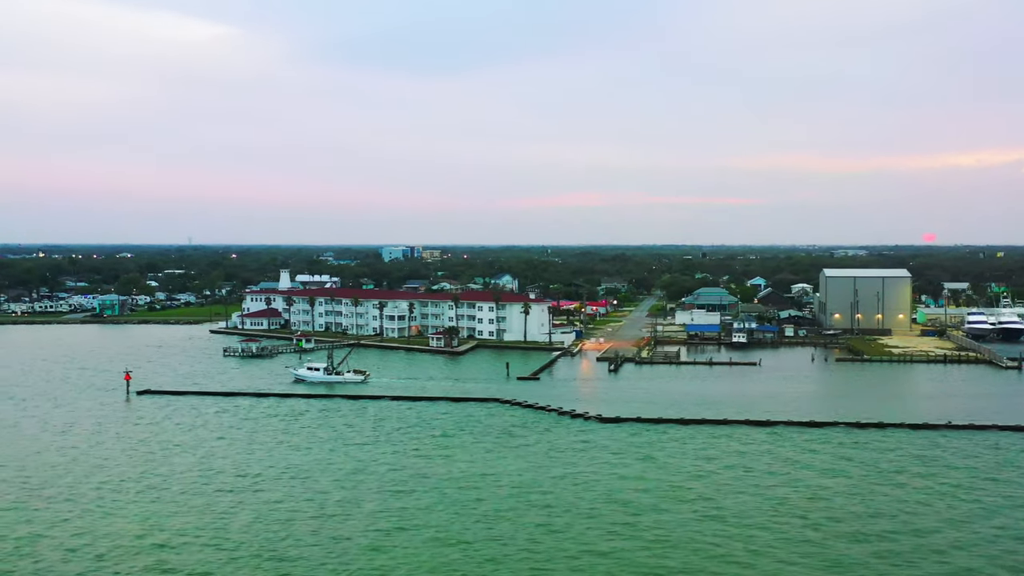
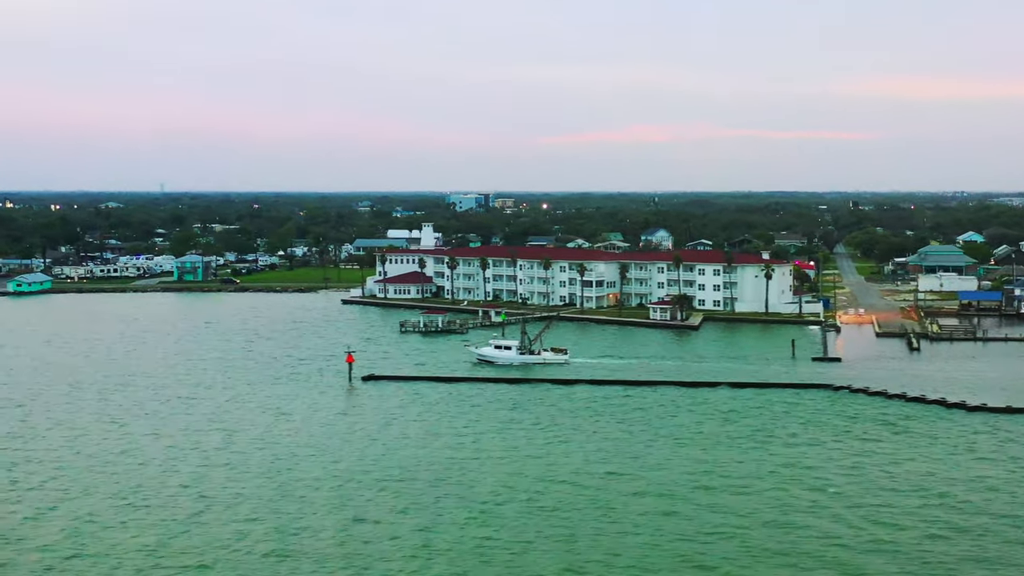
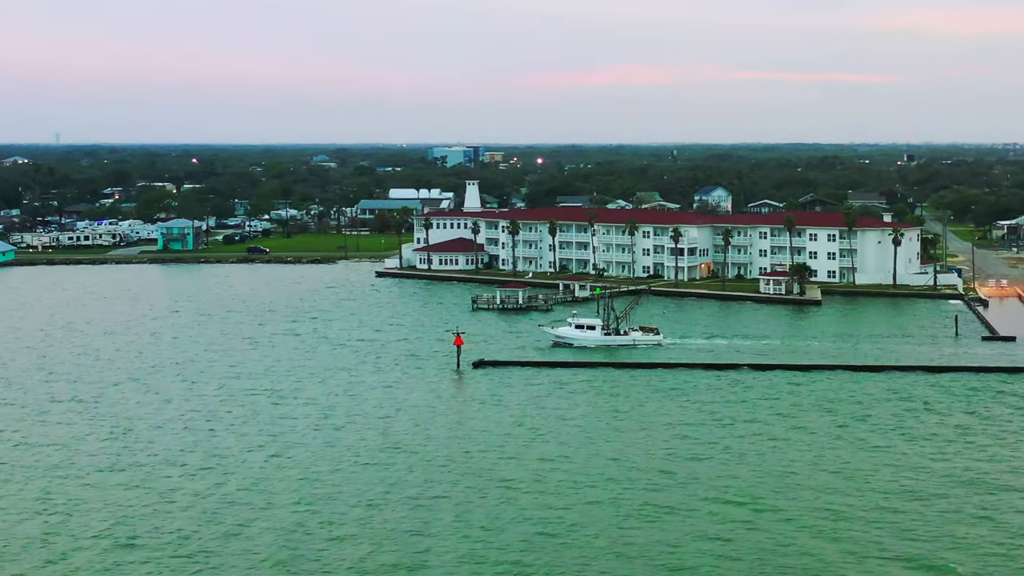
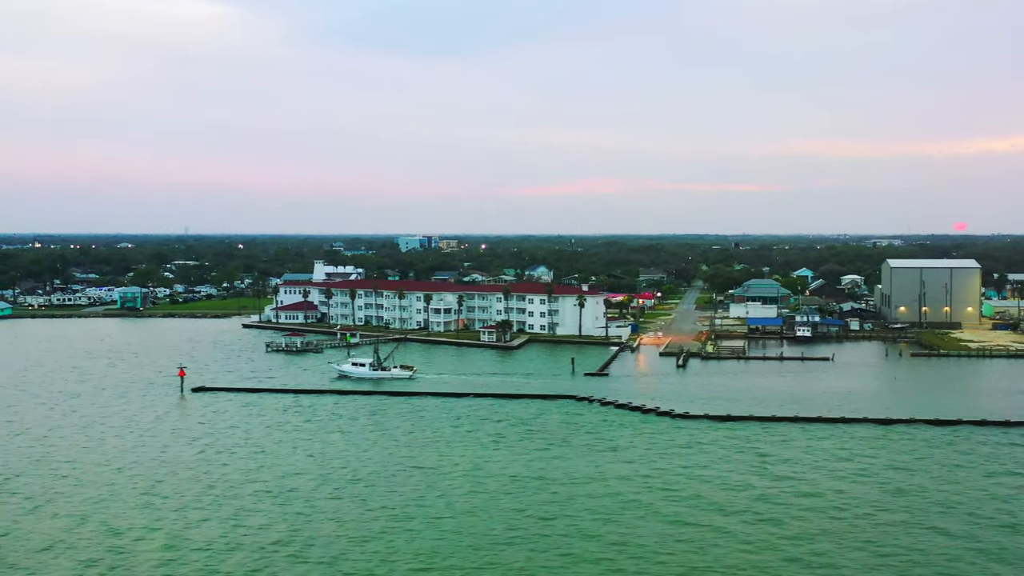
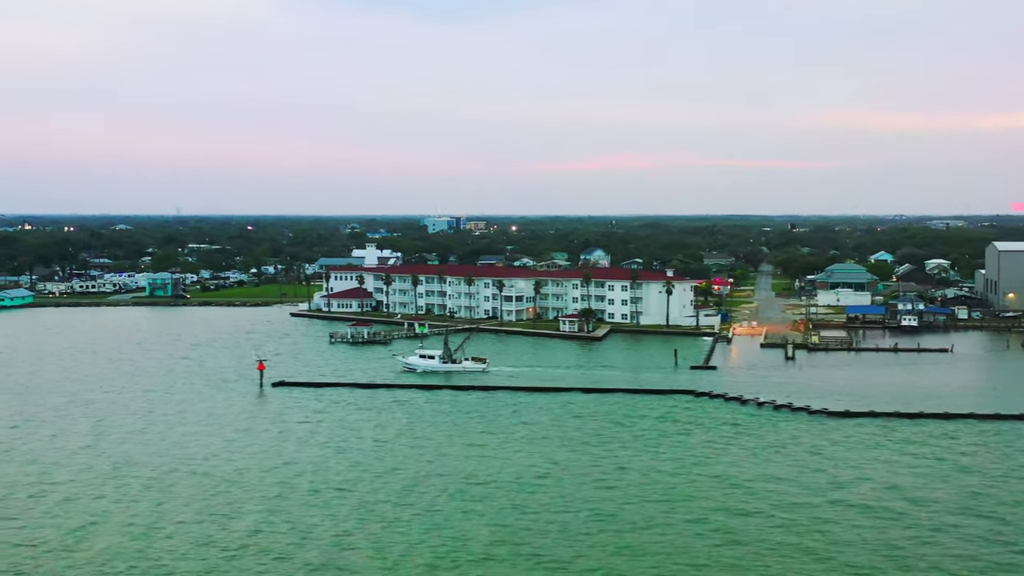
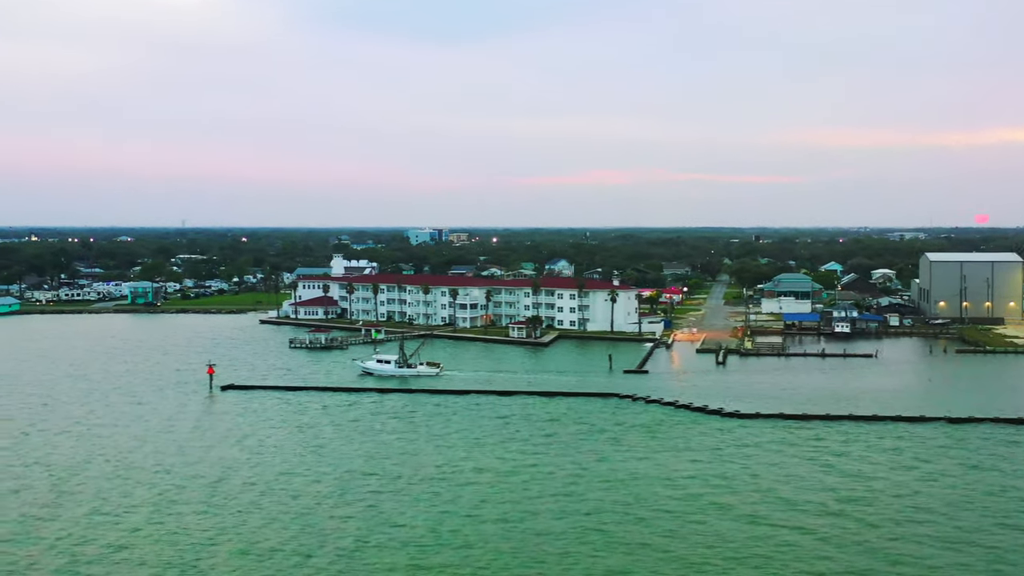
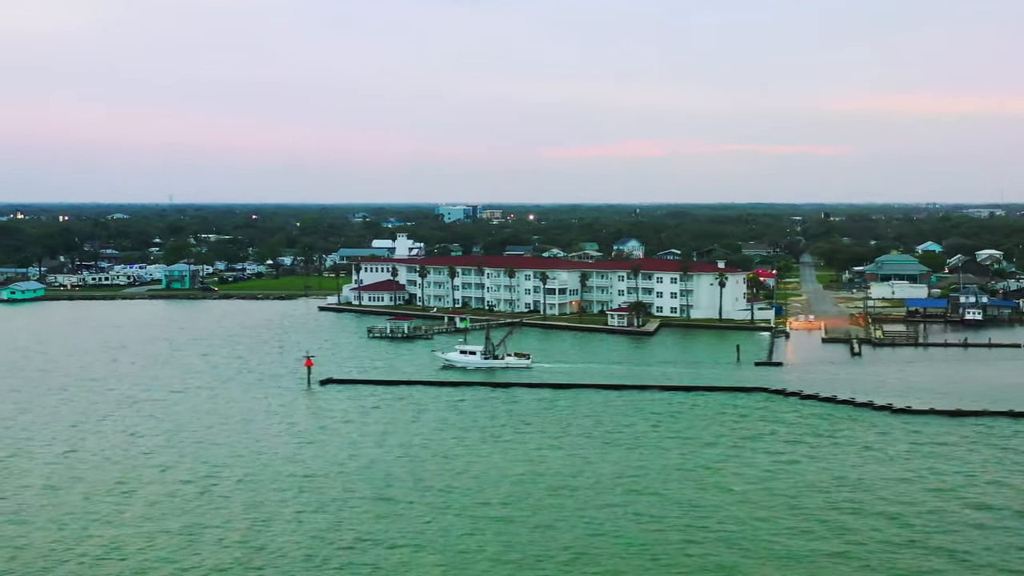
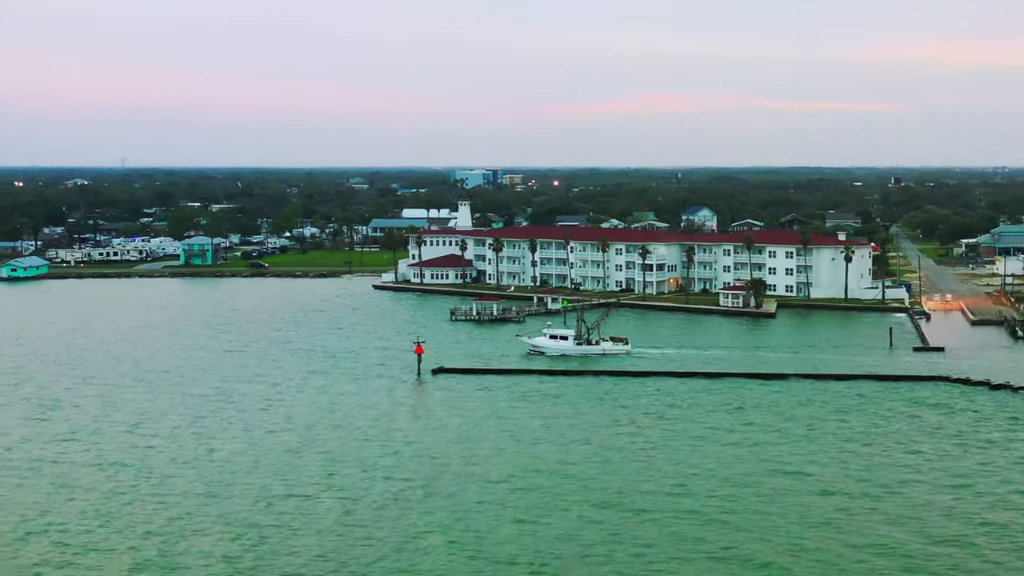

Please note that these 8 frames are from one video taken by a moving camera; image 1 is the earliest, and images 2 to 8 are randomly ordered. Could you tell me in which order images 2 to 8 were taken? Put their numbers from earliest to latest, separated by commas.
4, 6, 5, 7, 2, 8, 3
